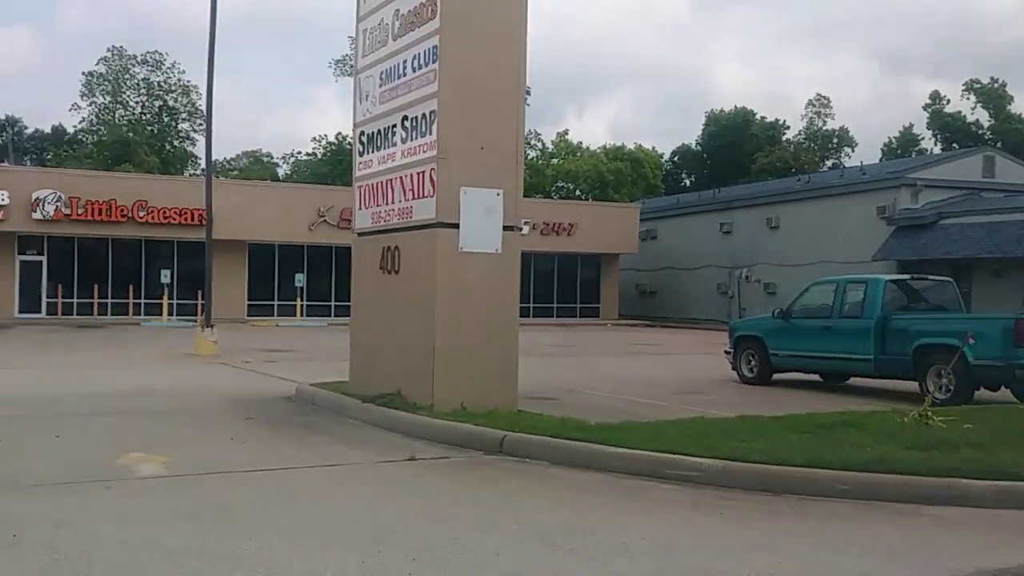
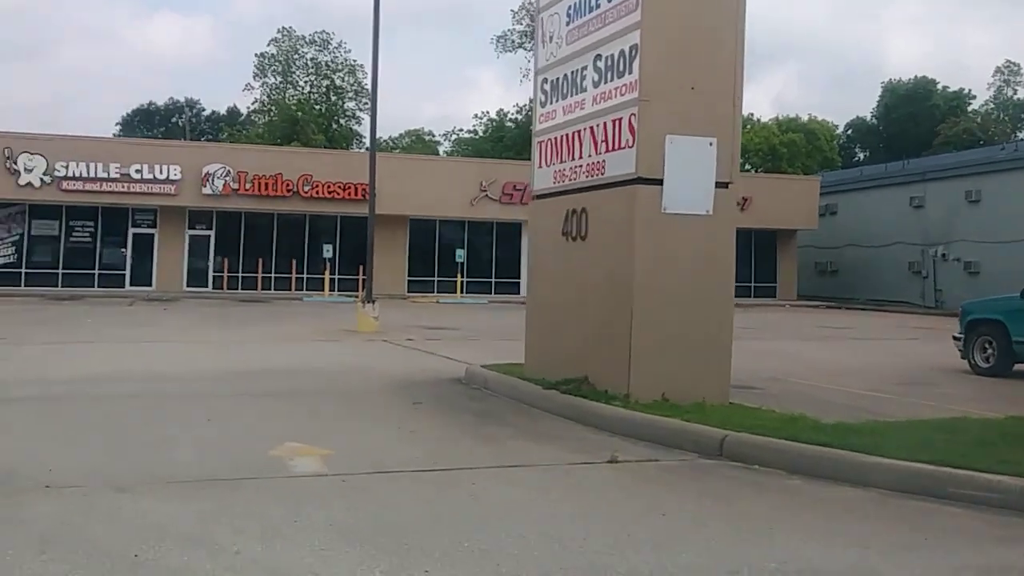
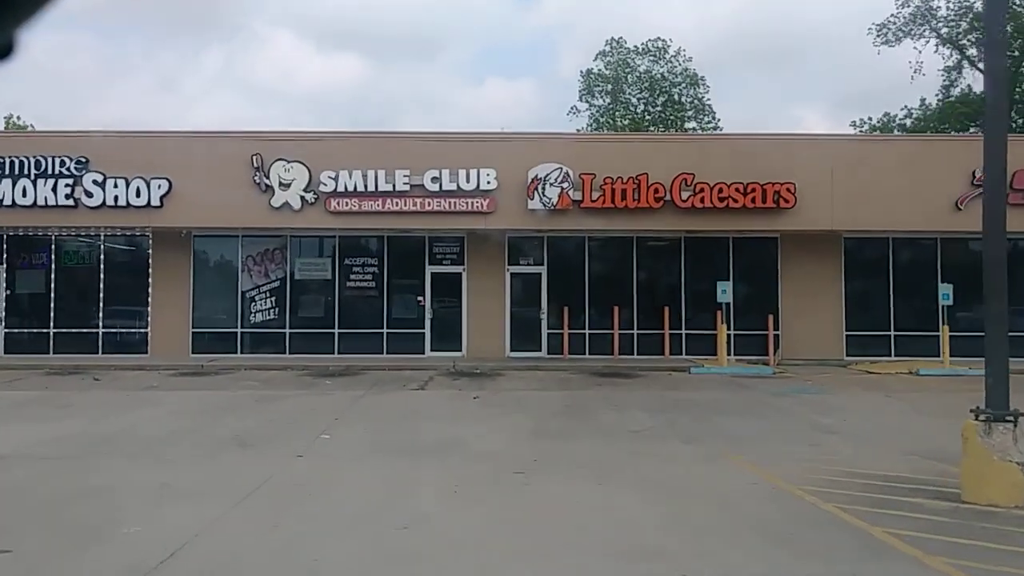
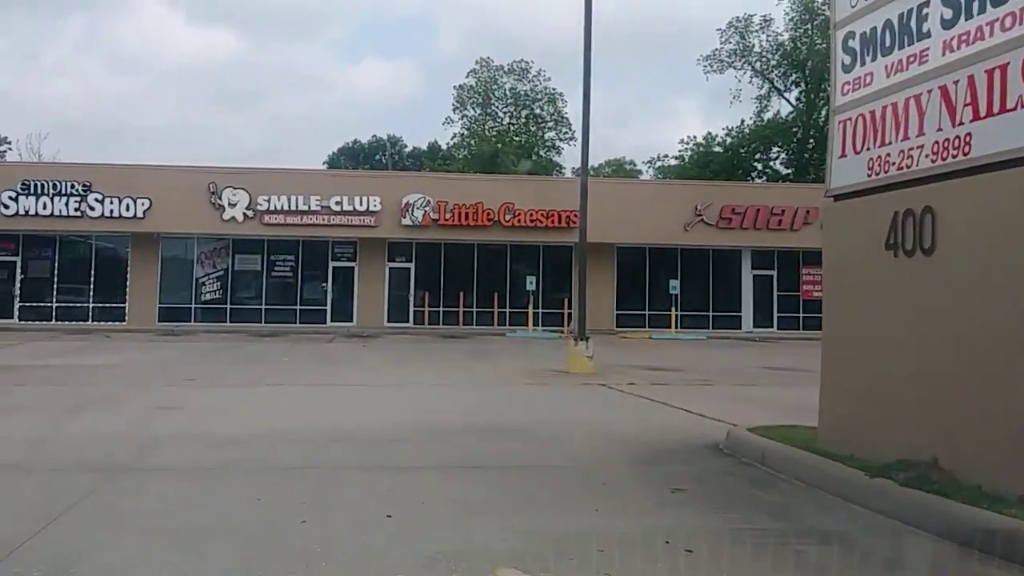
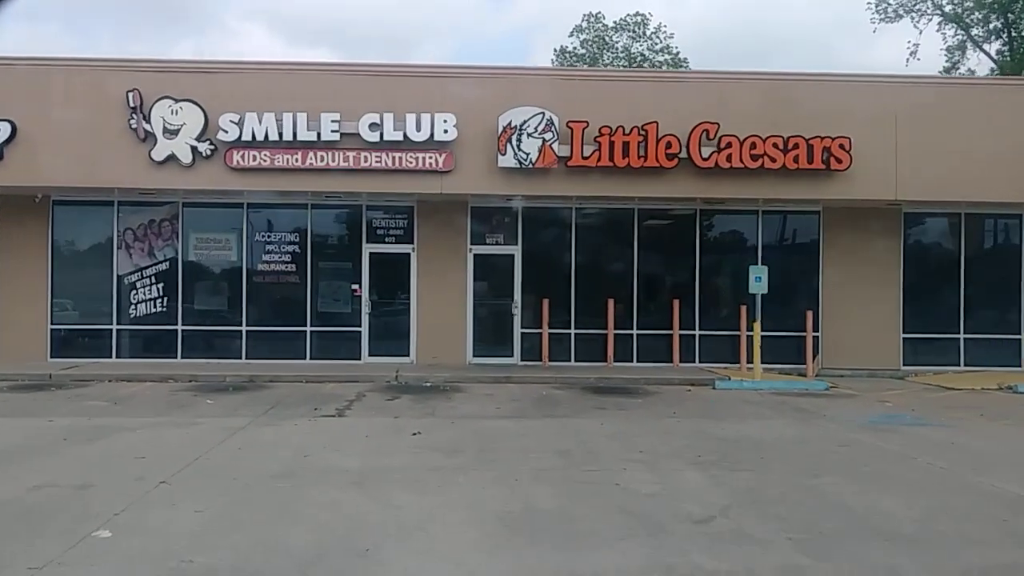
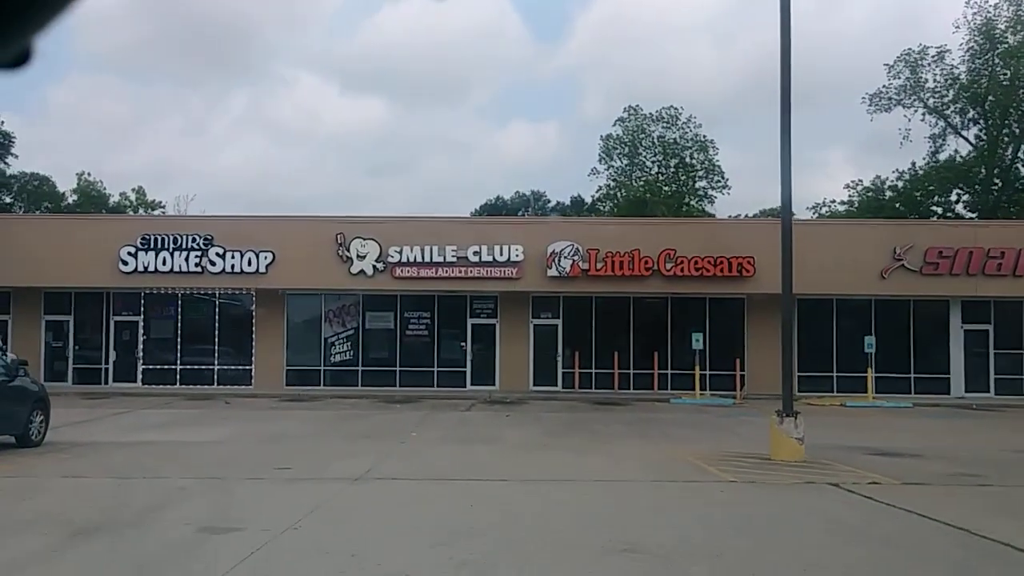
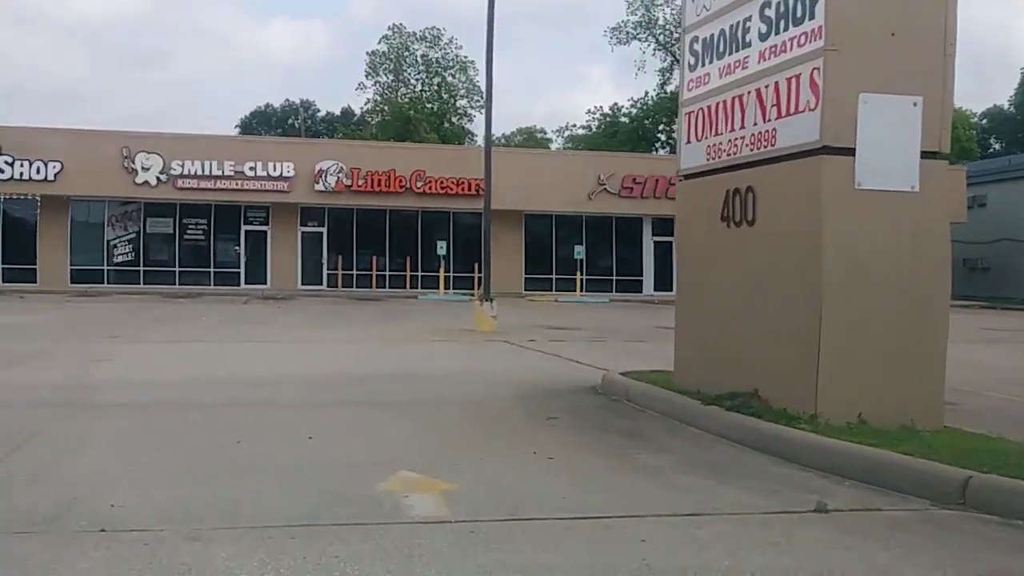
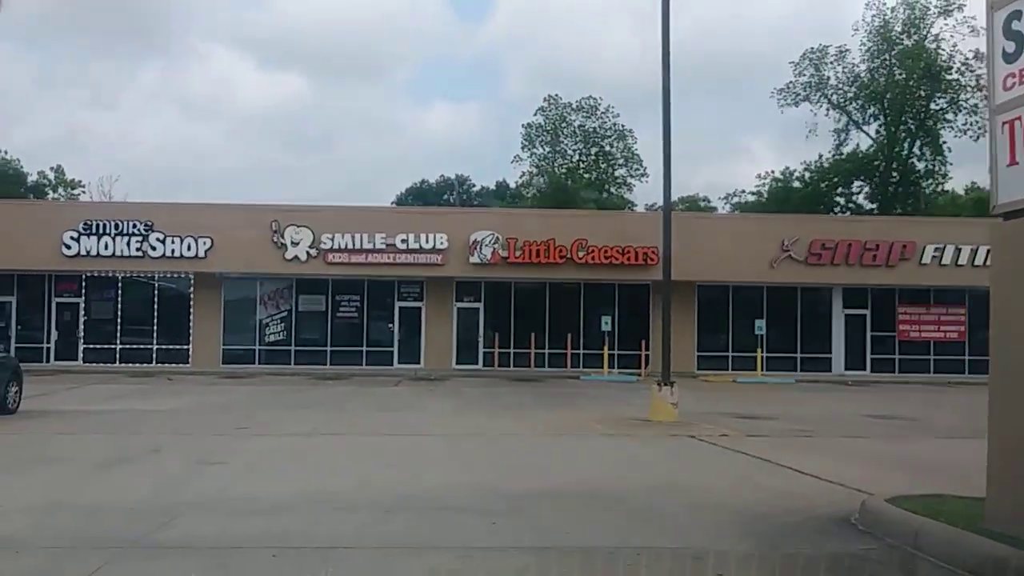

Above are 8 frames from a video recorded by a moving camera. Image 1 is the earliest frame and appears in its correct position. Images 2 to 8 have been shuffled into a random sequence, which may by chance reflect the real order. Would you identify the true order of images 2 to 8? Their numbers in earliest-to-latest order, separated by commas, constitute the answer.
2, 7, 4, 8, 6, 3, 5
